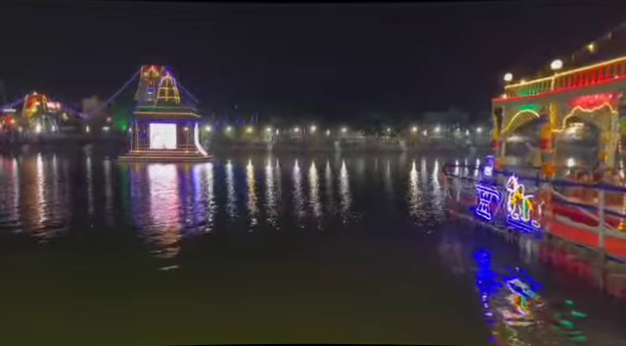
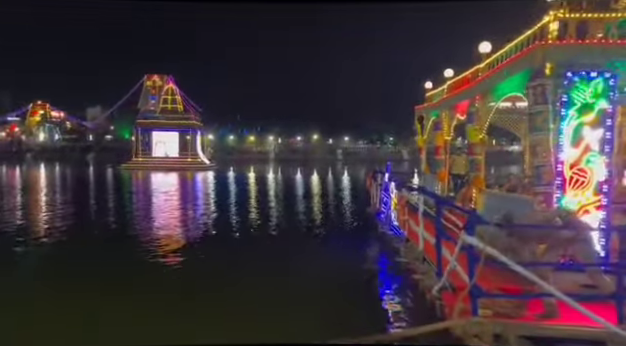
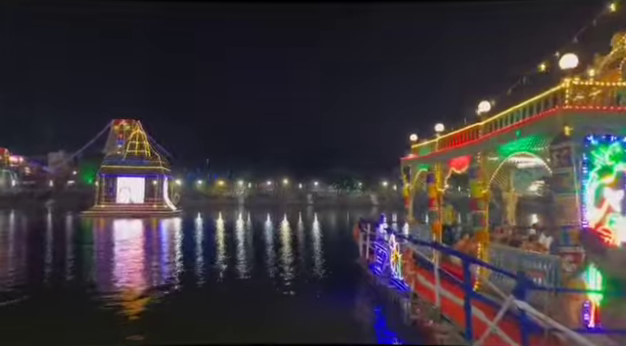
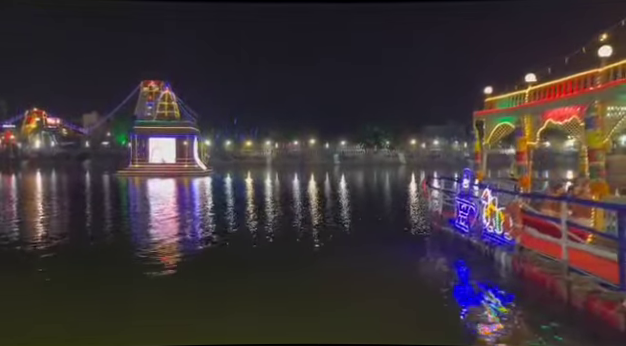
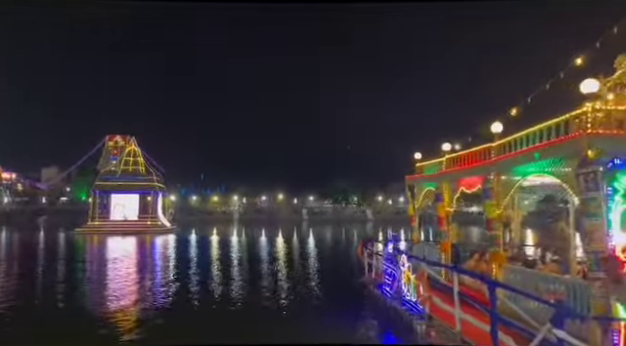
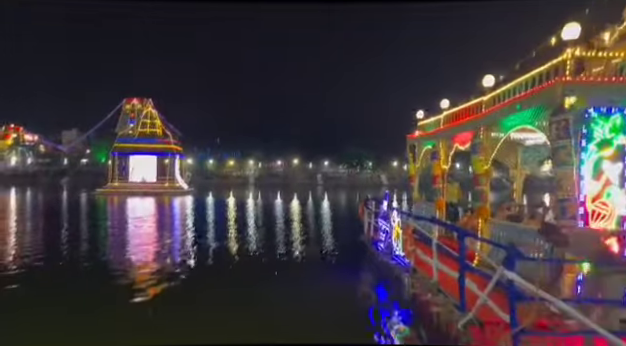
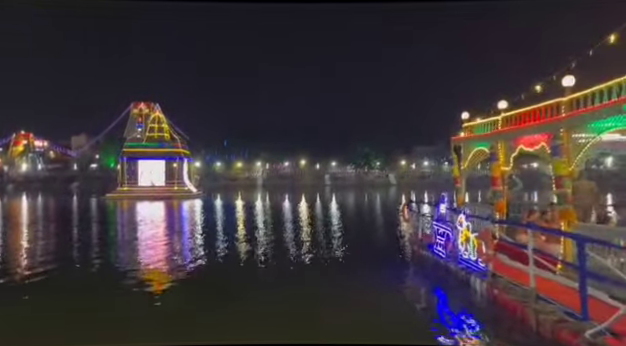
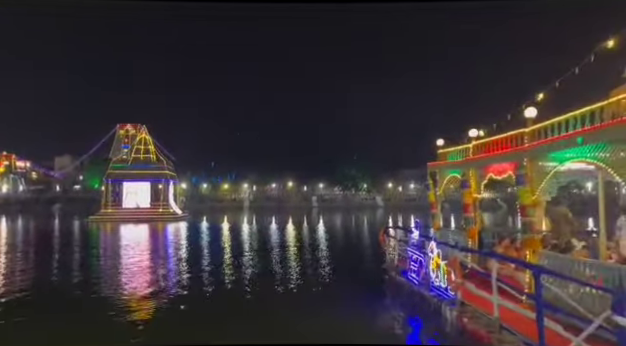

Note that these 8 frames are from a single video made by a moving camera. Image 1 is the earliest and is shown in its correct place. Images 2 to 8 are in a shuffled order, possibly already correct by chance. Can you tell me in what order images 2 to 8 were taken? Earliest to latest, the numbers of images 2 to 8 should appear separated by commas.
4, 7, 8, 5, 3, 6, 2
